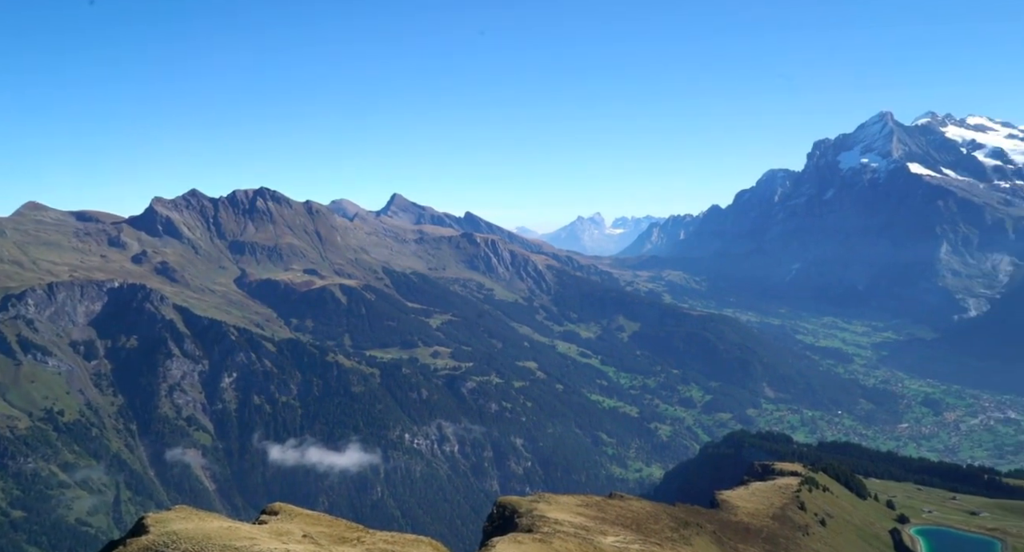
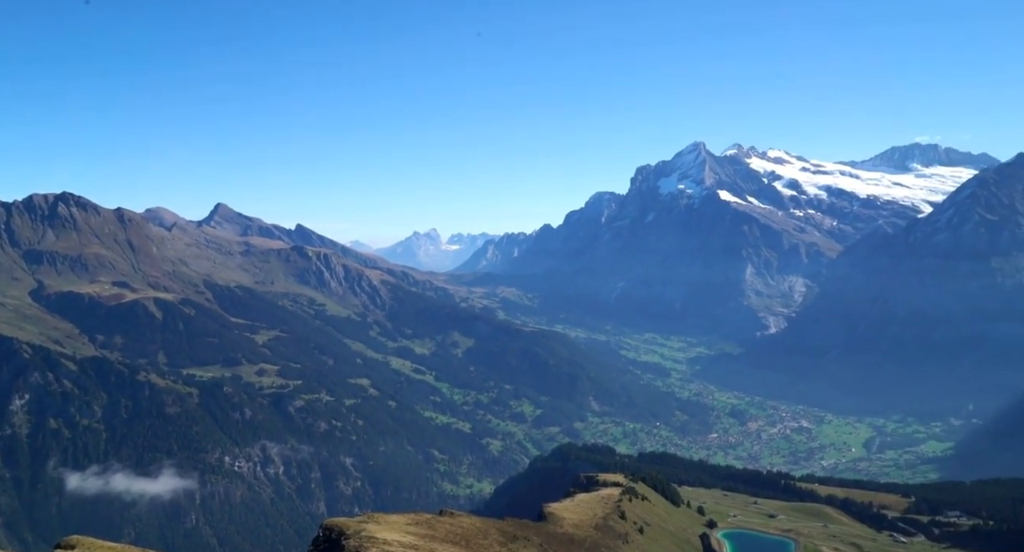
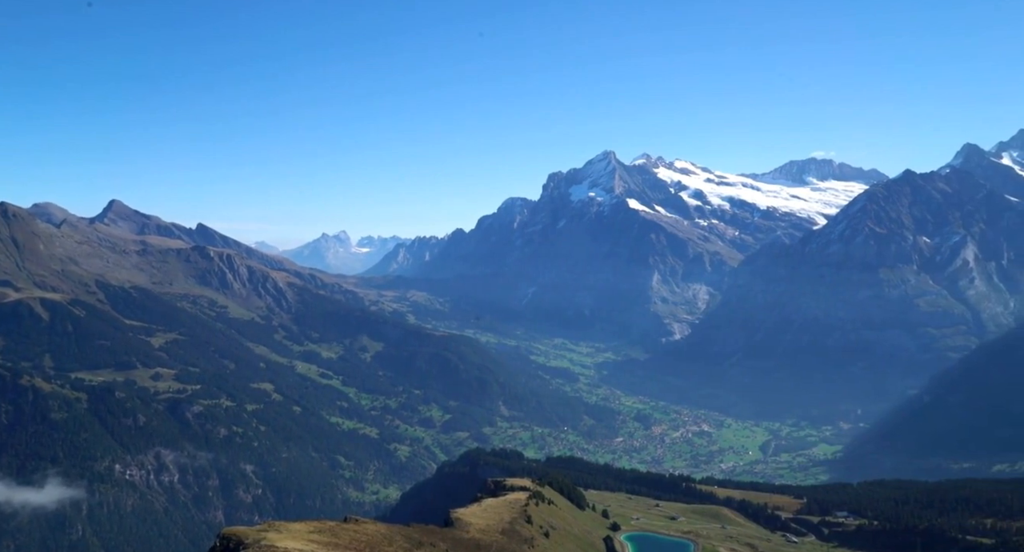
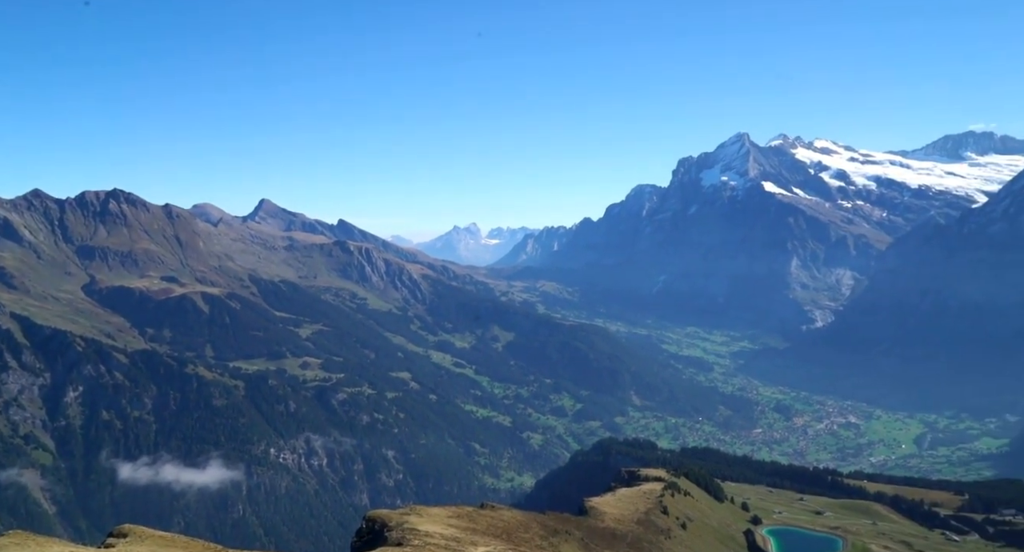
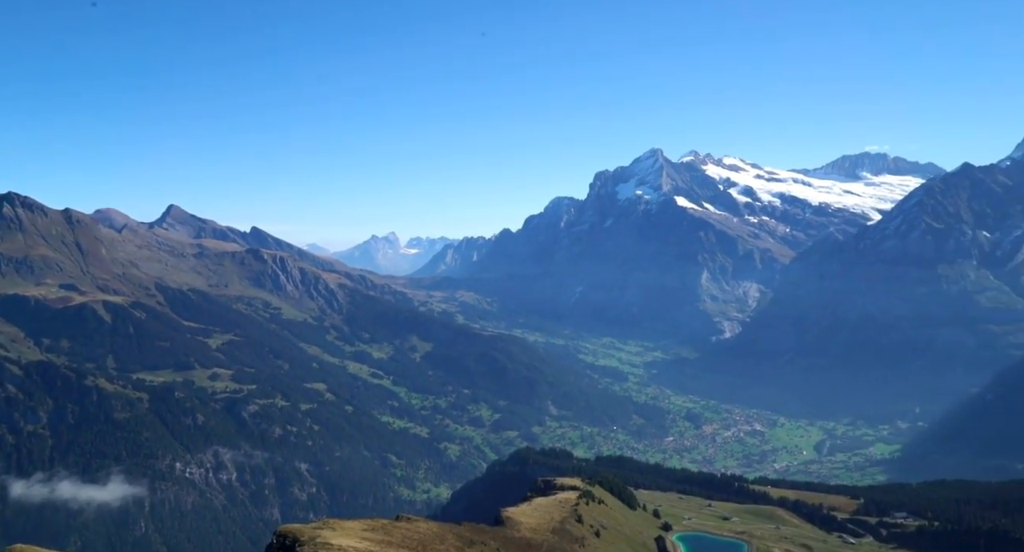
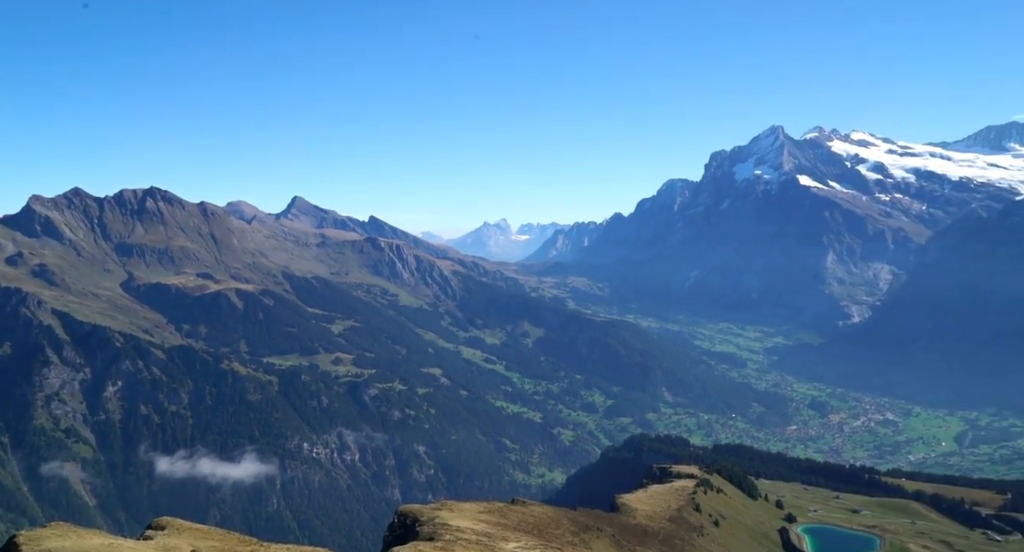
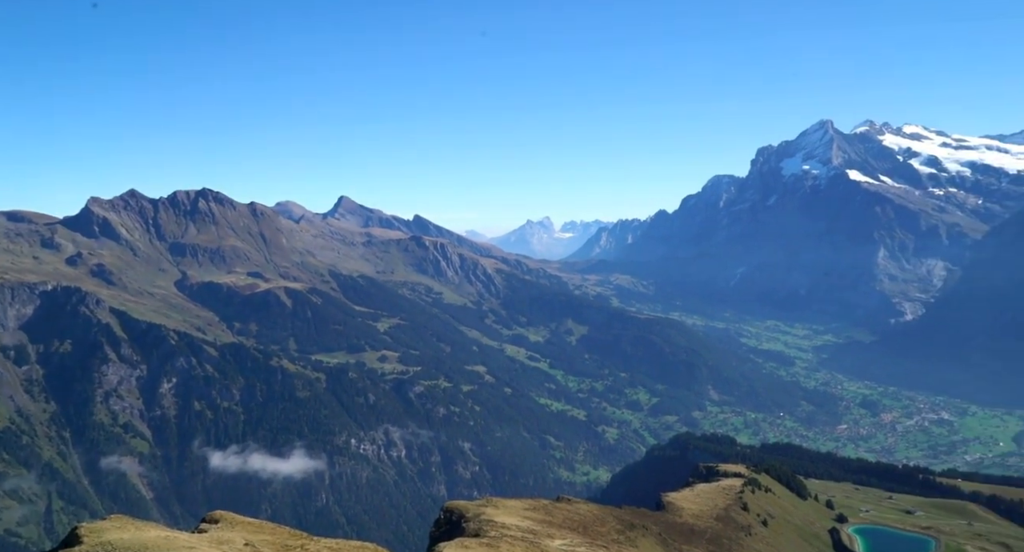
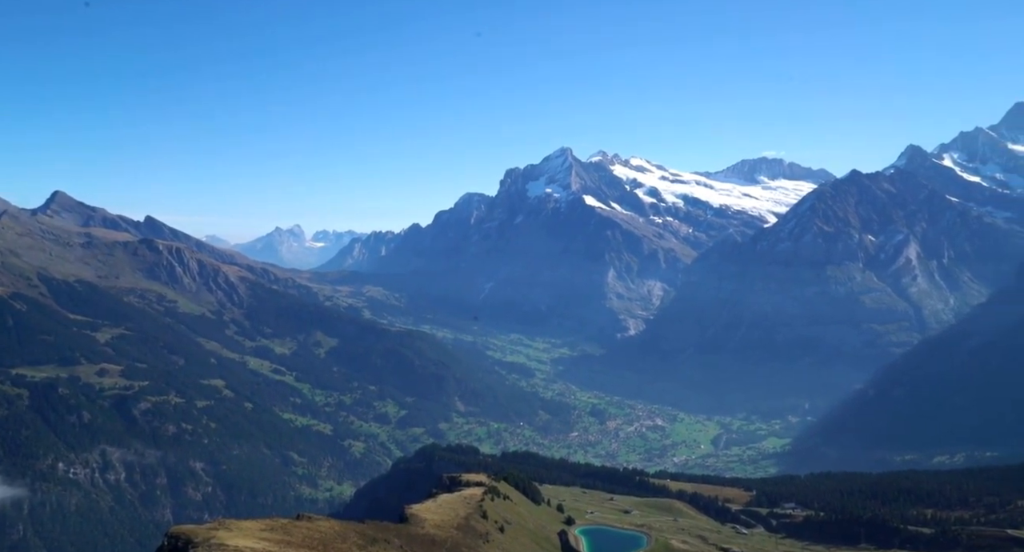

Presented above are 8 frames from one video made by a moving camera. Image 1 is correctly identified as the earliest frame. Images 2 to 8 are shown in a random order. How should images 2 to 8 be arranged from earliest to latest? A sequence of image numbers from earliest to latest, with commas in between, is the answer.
7, 6, 4, 2, 5, 3, 8
